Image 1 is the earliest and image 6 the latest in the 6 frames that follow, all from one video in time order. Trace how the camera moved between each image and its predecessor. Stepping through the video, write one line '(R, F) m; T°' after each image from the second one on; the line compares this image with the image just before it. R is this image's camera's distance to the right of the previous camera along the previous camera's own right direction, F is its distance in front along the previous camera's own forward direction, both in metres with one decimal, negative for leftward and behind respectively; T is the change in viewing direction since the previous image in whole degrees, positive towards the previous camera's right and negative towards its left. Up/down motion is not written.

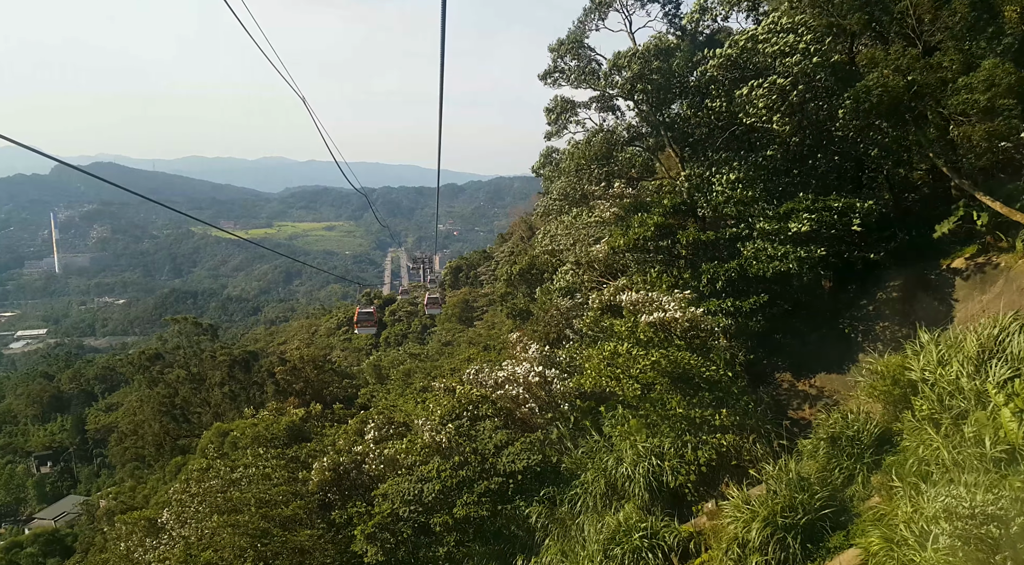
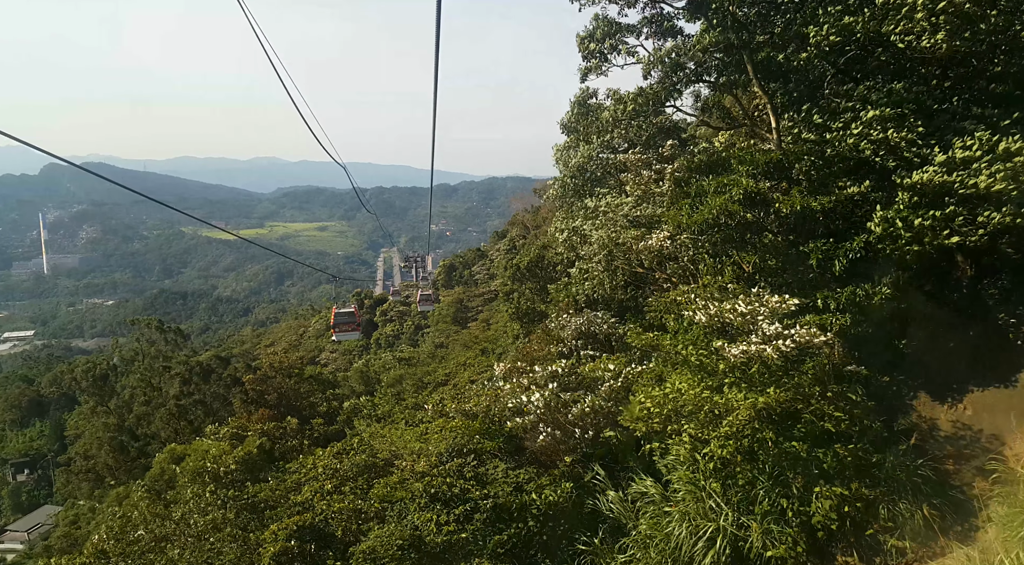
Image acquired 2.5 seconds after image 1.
(-0.4, +2.6) m; +1°
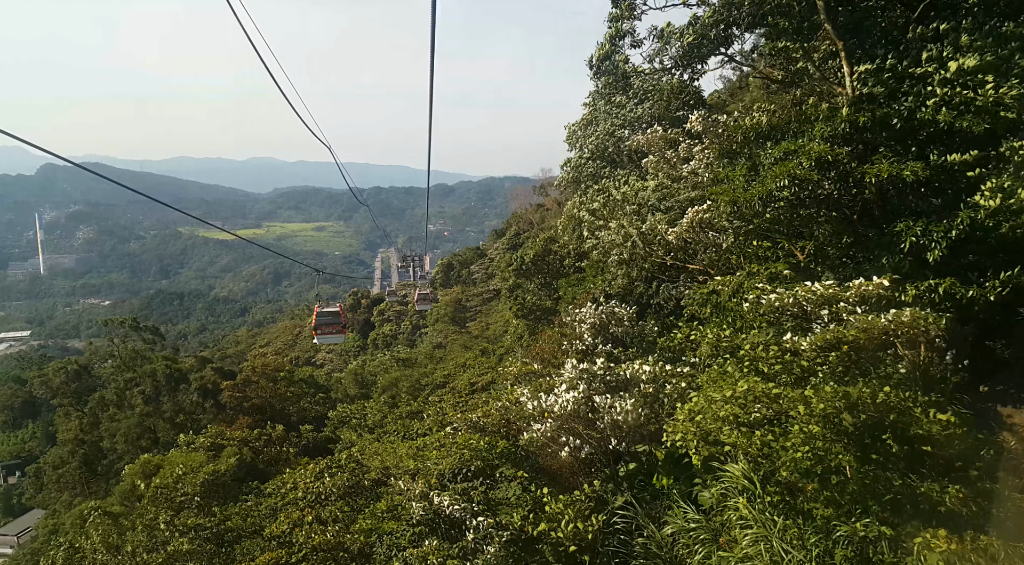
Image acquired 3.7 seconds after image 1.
(-0.2, +1.3) m; 0°
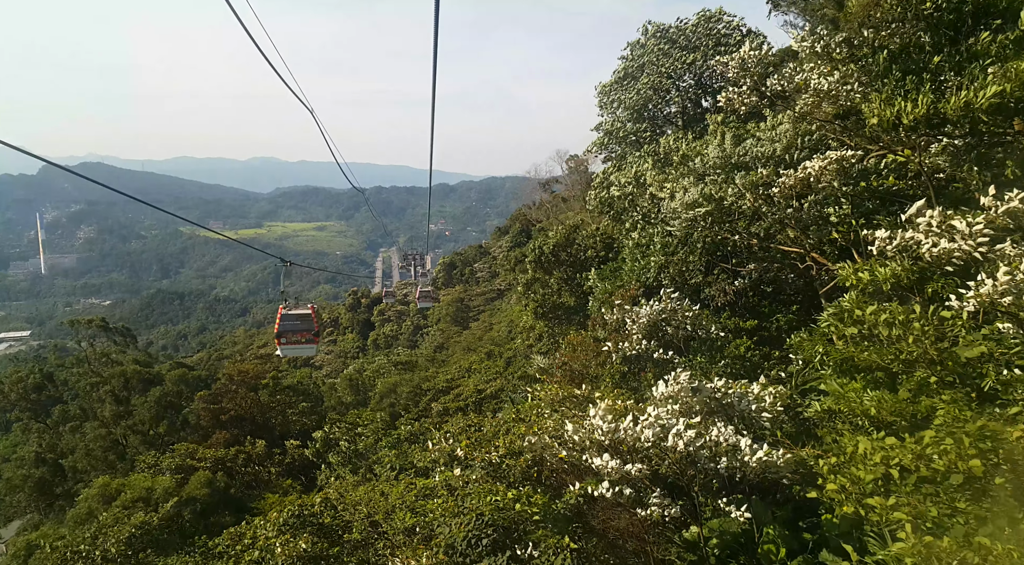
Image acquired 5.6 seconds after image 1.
(-0.3, +2.0) m; 0°
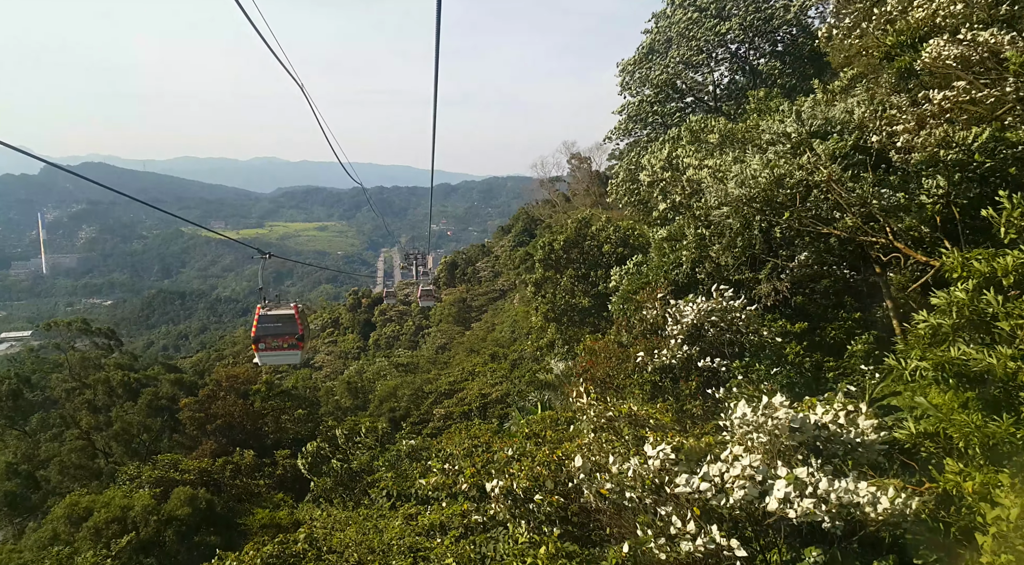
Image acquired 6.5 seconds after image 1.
(-0.1, +1.0) m; 0°
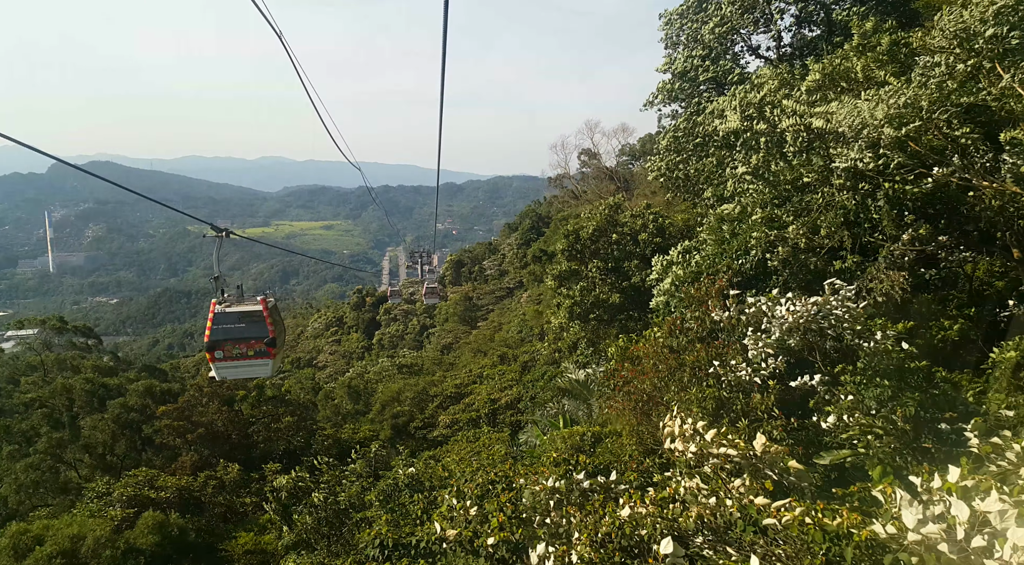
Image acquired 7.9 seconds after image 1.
(-0.2, +1.4) m; 0°
